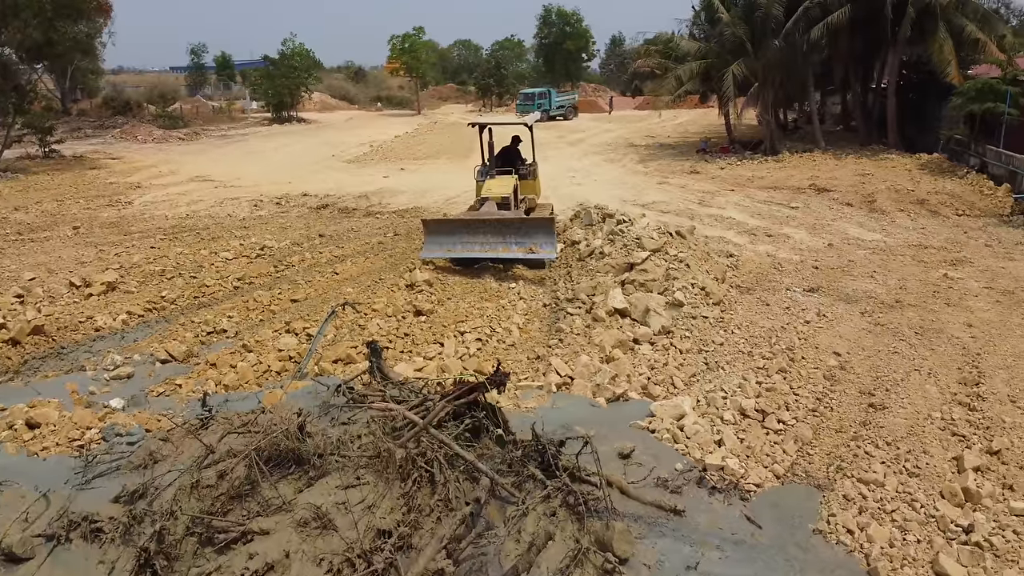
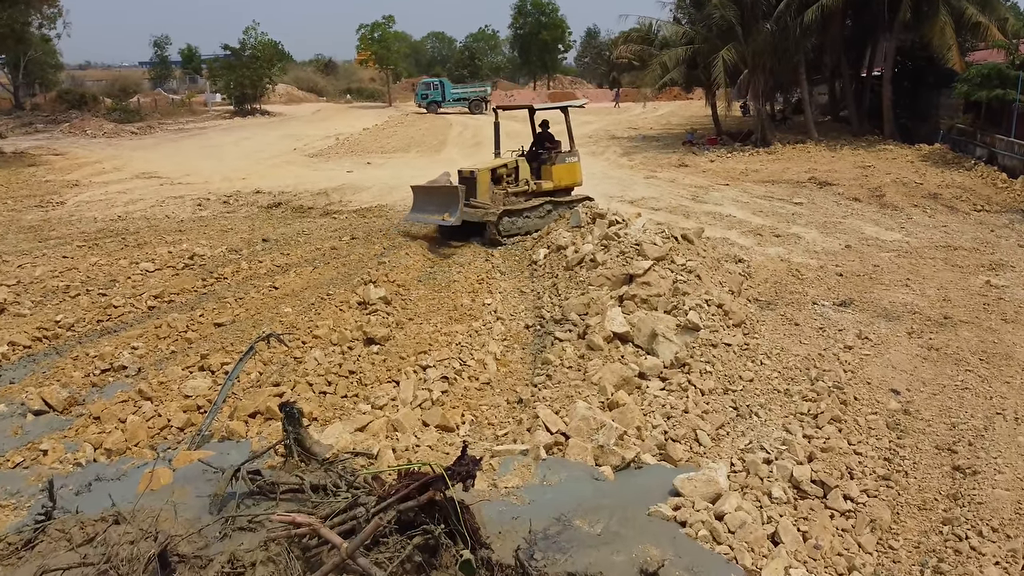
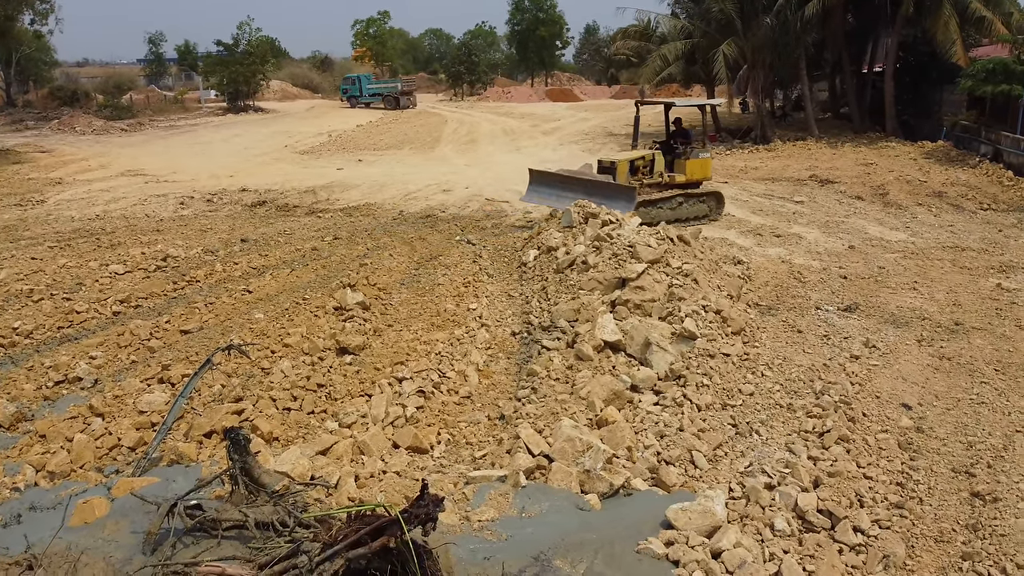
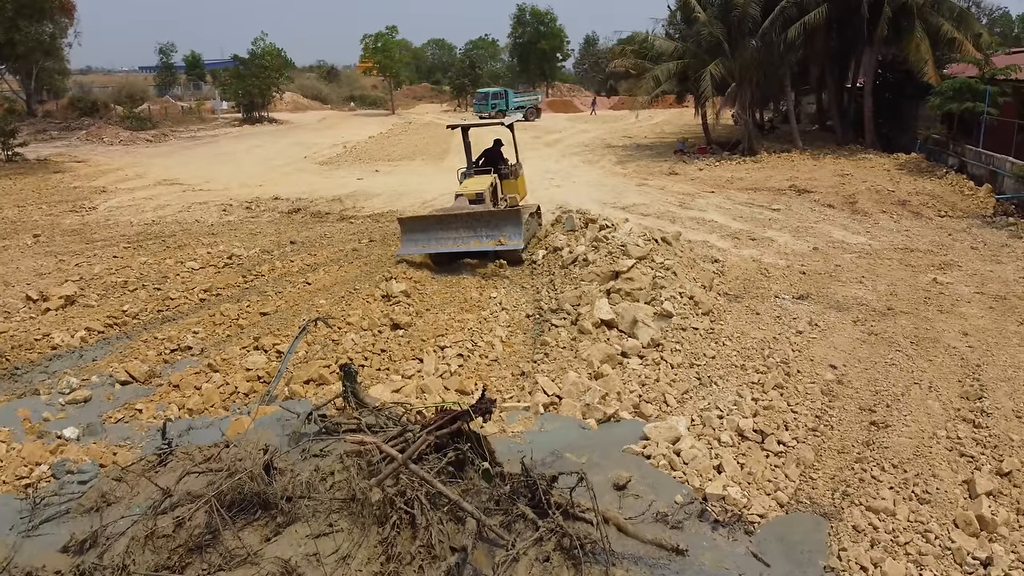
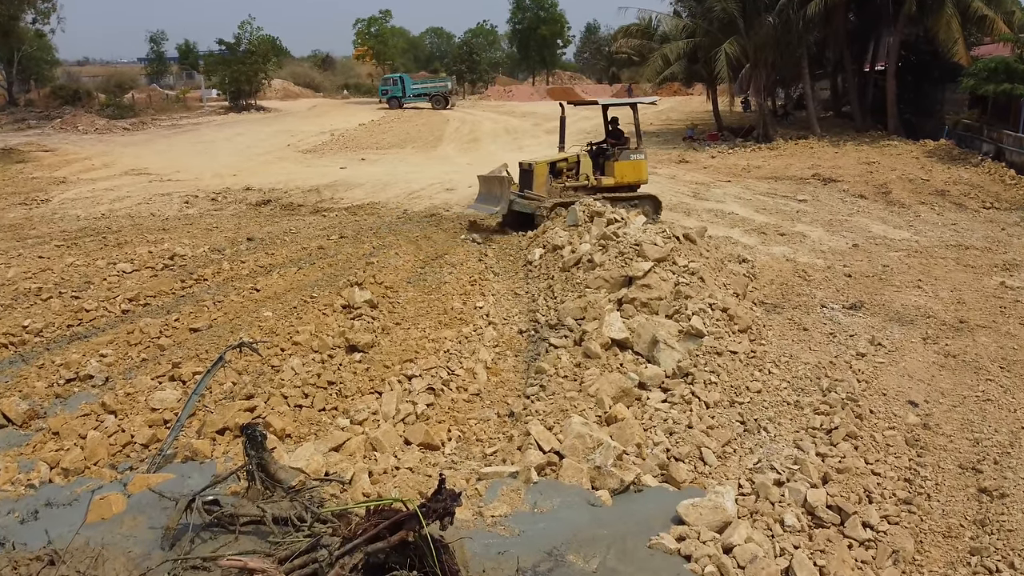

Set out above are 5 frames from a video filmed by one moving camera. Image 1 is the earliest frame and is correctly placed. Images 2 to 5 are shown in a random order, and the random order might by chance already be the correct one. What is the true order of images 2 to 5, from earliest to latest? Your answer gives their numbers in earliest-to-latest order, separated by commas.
4, 2, 5, 3
